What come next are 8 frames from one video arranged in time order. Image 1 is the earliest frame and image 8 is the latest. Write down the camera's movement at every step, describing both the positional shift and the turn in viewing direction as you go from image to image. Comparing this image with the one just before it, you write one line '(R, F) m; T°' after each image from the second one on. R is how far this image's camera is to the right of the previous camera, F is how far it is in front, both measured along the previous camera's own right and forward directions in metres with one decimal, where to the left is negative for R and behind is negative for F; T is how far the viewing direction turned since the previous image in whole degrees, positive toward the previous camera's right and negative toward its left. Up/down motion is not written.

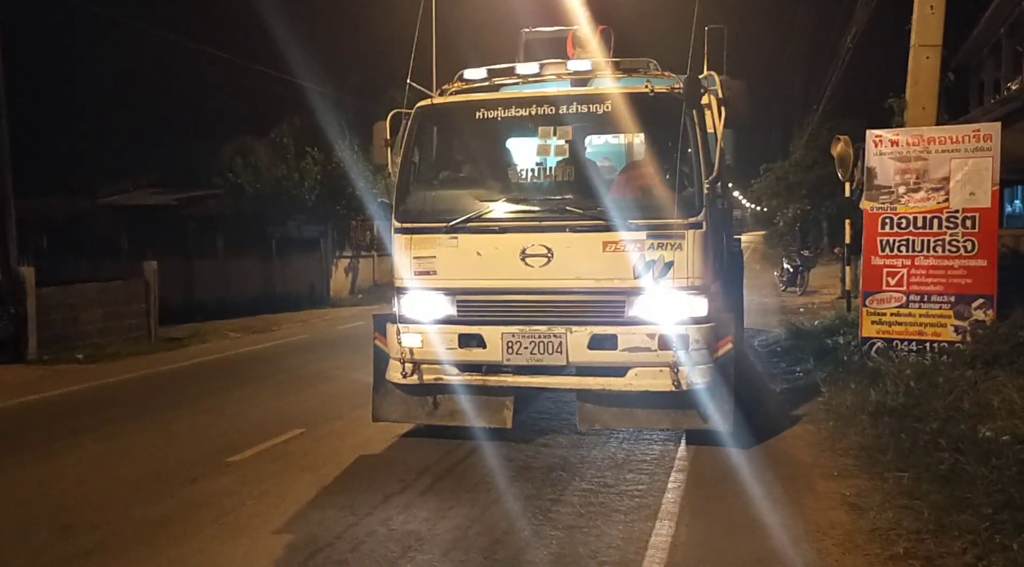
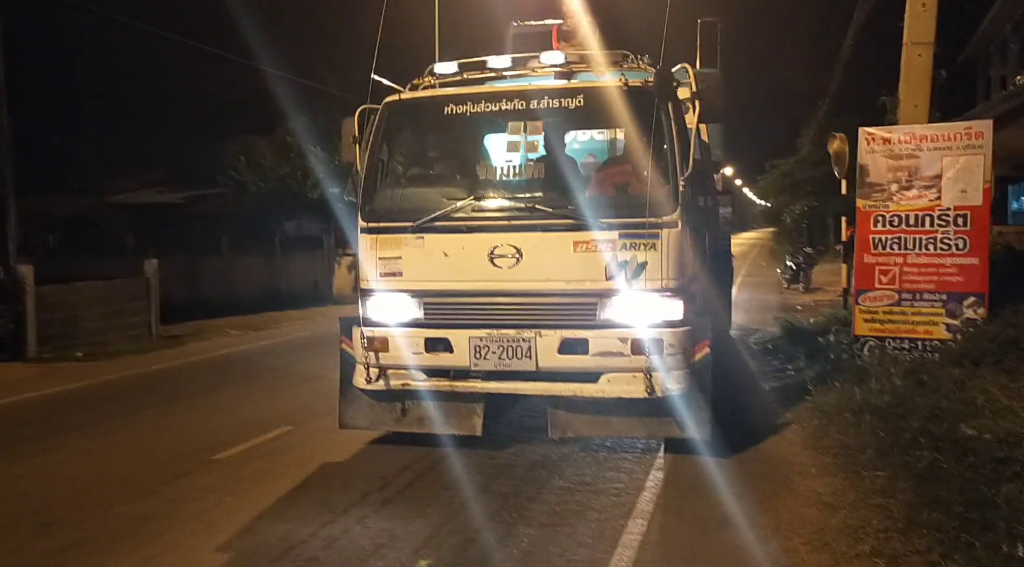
(+0.2, +0.2) m; 0°
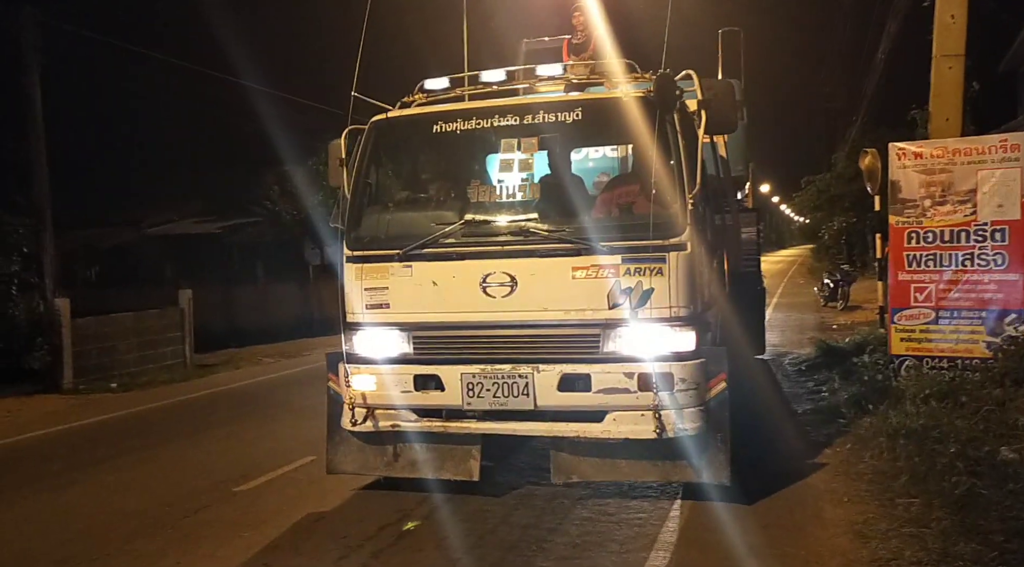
(+0.2, +0.5) m; -2°
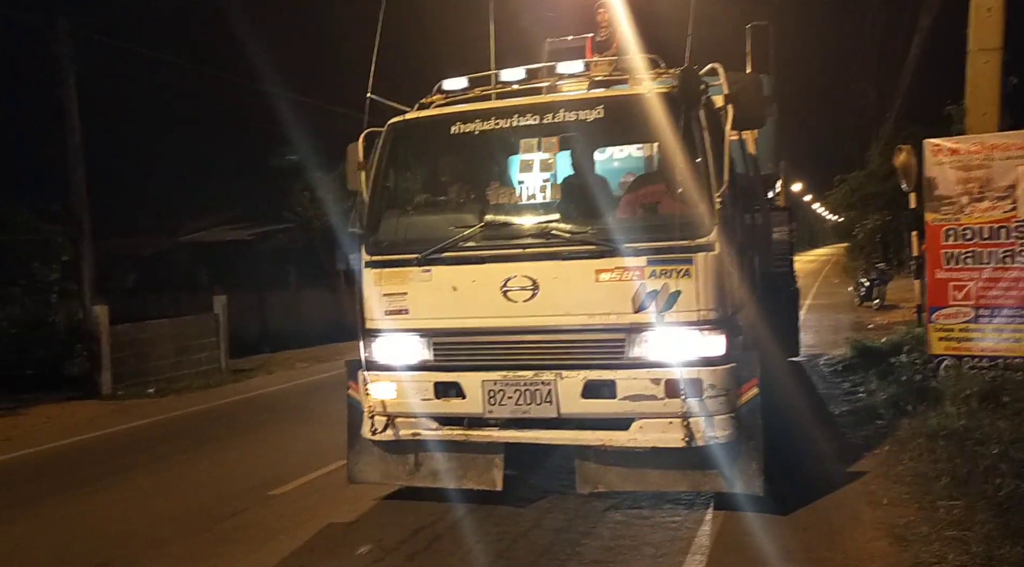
(+0.1, +0.2) m; -2°
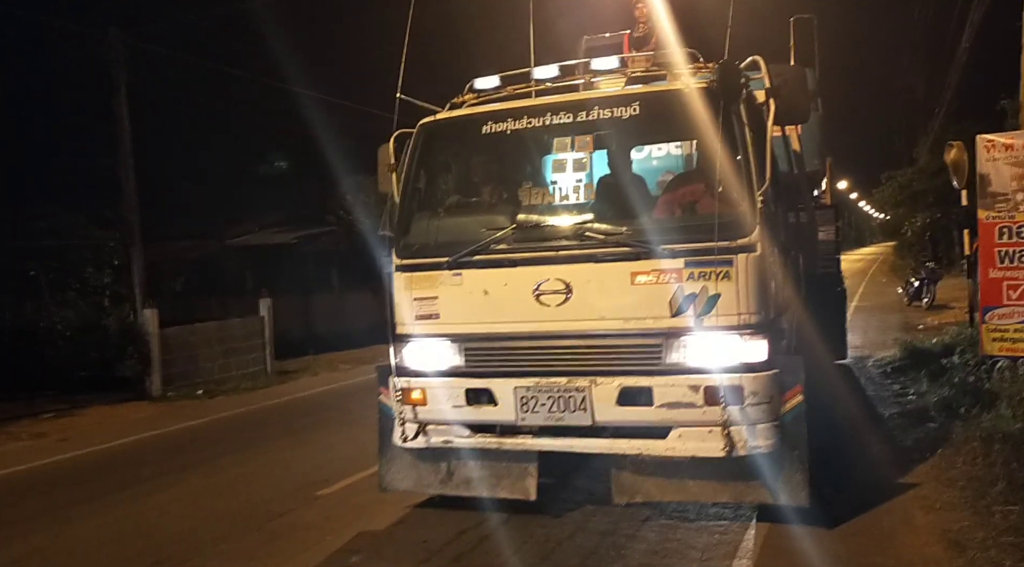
(+0.1, +0.2) m; -3°
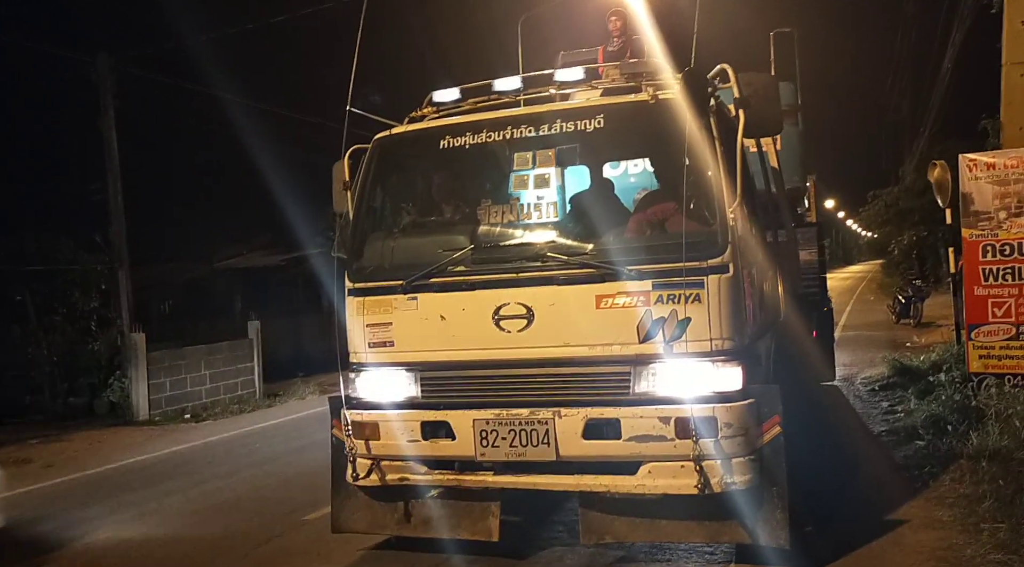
(+0.1, +0.3) m; +1°
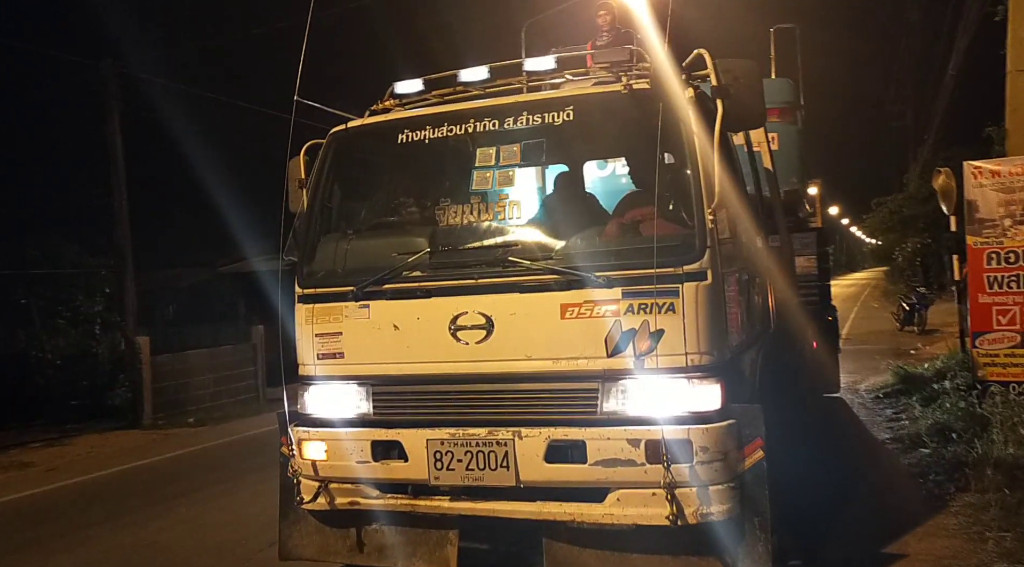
(+0.2, +0.4) m; 0°
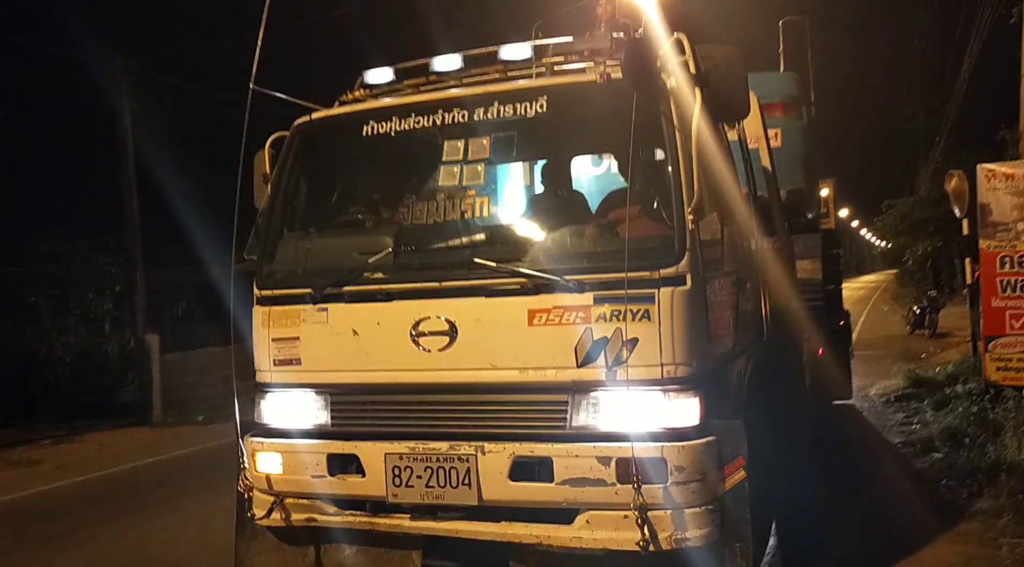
(+0.2, +0.3) m; -1°
